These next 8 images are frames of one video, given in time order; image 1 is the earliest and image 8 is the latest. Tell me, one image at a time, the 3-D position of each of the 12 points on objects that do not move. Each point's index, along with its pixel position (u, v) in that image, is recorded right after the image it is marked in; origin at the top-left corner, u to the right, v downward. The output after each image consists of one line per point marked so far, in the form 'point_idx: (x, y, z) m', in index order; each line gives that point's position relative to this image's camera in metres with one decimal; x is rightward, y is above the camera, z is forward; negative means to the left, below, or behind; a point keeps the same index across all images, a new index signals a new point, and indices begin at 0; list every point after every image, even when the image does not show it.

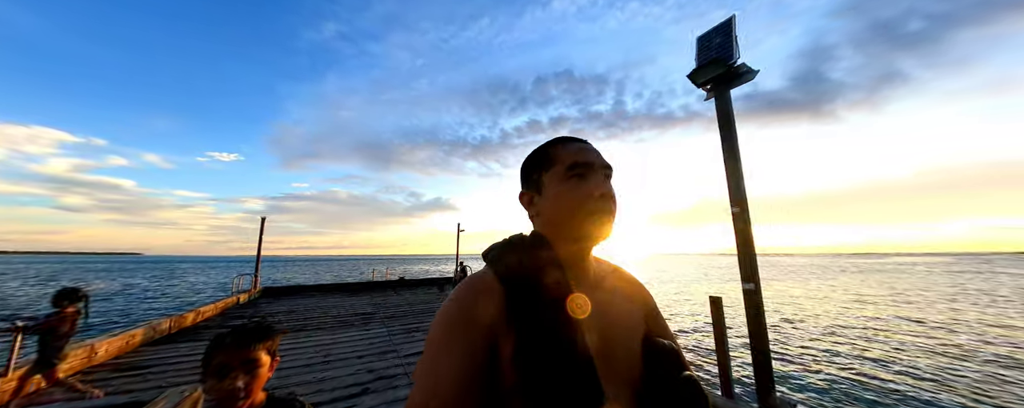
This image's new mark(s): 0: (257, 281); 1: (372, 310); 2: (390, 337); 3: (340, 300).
0: (-10.9, -3.2, +12.1) m
1: (-4.5, -3.4, +9.1) m
2: (-2.8, -2.9, +6.5) m
3: (-6.8, -3.7, +11.1) m
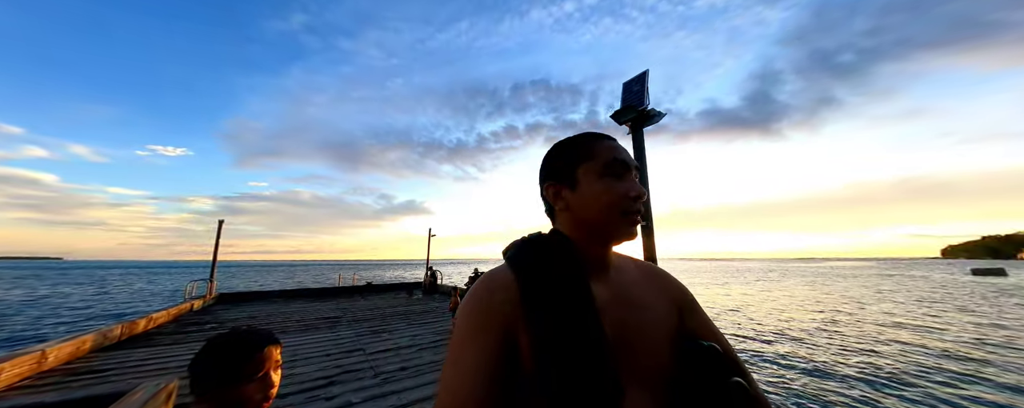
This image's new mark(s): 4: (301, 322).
0: (-12.2, -3.3, +11.6) m
1: (-5.7, -3.5, +9.2) m
2: (-3.7, -3.1, +6.8) m
3: (-8.1, -3.9, +11.0) m
4: (-6.1, -3.4, +8.3) m
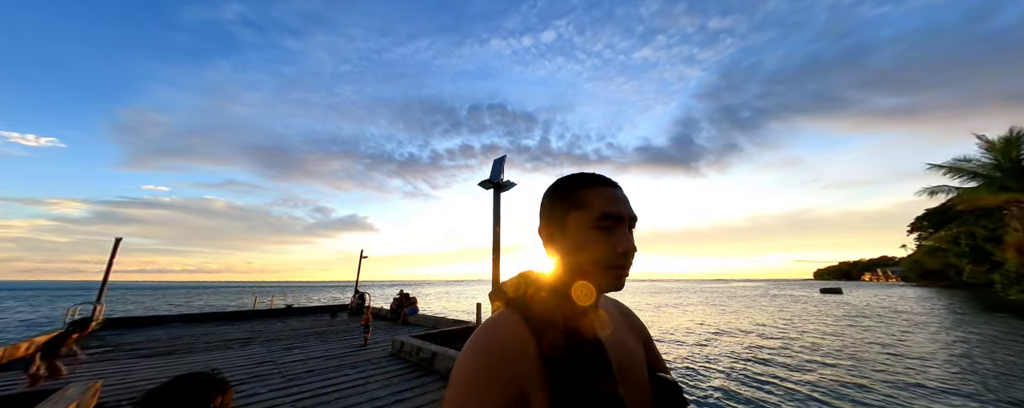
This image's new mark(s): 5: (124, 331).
0: (-15.6, -4.0, +10.7) m
1: (-8.7, -4.3, +9.5) m
2: (-6.4, -3.8, +7.4) m
3: (-11.4, -4.7, +10.7) m
4: (-9.0, -4.1, +8.5) m
5: (-13.6, -4.4, +9.9) m
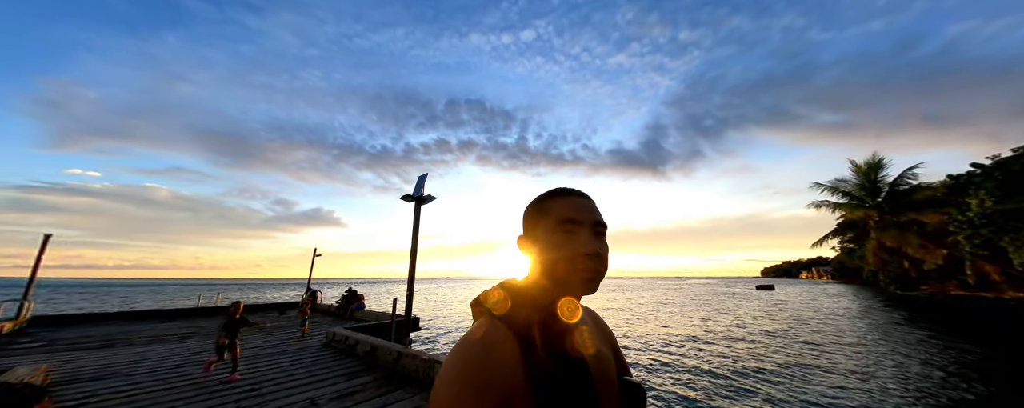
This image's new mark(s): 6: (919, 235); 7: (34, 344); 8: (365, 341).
0: (-18.1, -3.8, +10.5) m
1: (-11.2, -4.4, +9.9) m
2: (-8.7, -4.0, +8.1) m
3: (-14.0, -4.7, +11.0) m
4: (-11.4, -4.1, +8.9) m
5: (-16.1, -4.4, +9.9) m
6: (+22.7, -1.7, +15.8) m
7: (-13.8, -4.0, +8.1) m
8: (-3.8, -3.4, +7.1) m
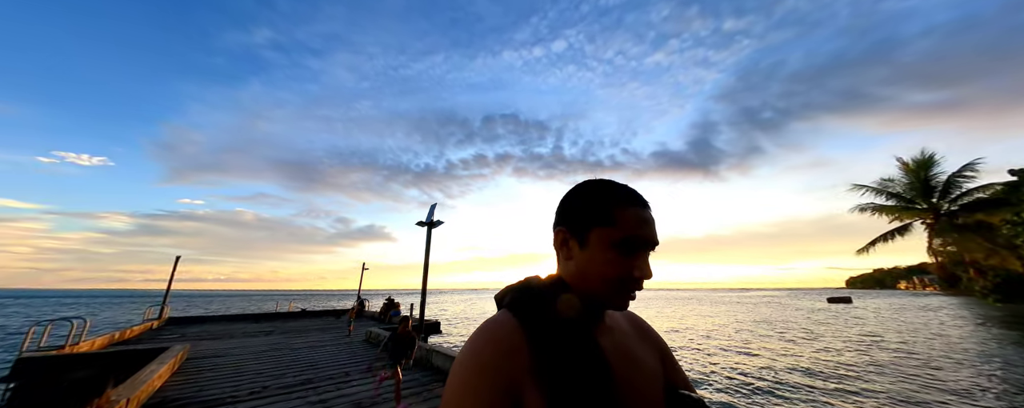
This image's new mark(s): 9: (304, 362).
0: (-17.6, -5.4, +14.4) m
1: (-10.8, -5.6, +12.8) m
2: (-8.6, -5.0, +10.6) m
3: (-13.5, -6.0, +14.2) m
4: (-11.1, -5.3, +11.8) m
5: (-15.6, -5.8, +13.5) m
6: (+23.4, -1.7, +14.0) m
7: (-13.7, -5.2, +11.4) m
8: (-3.9, -4.2, +9.0) m
9: (-5.6, -4.2, +7.6) m
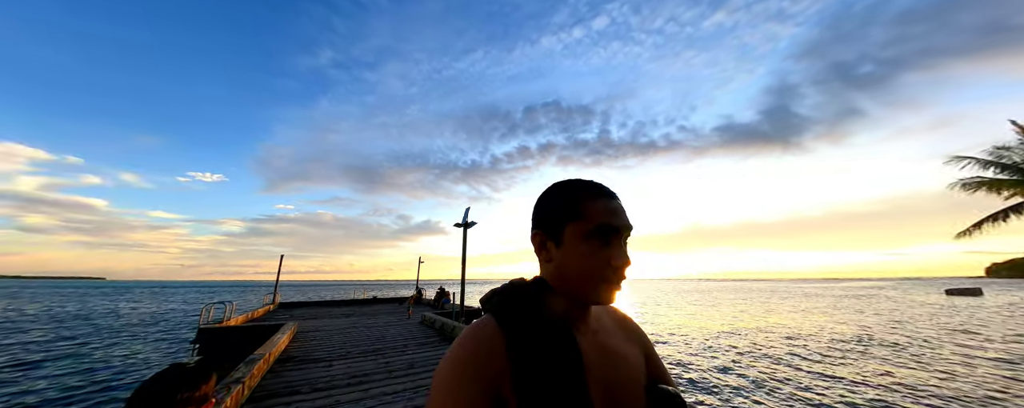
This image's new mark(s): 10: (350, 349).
0: (-15.4, -6.1, +18.4) m
1: (-8.9, -6.0, +15.7) m
2: (-7.1, -5.4, +13.2) m
3: (-11.3, -6.5, +17.6) m
4: (-9.4, -5.8, +14.8) m
5: (-13.5, -6.4, +17.3) m
6: (+24.8, -0.3, +11.1) m
7: (-12.0, -5.8, +14.8) m
8: (-2.8, -4.4, +10.8) m
9: (-4.7, -4.6, +9.8) m
10: (-4.7, -4.2, +8.2) m
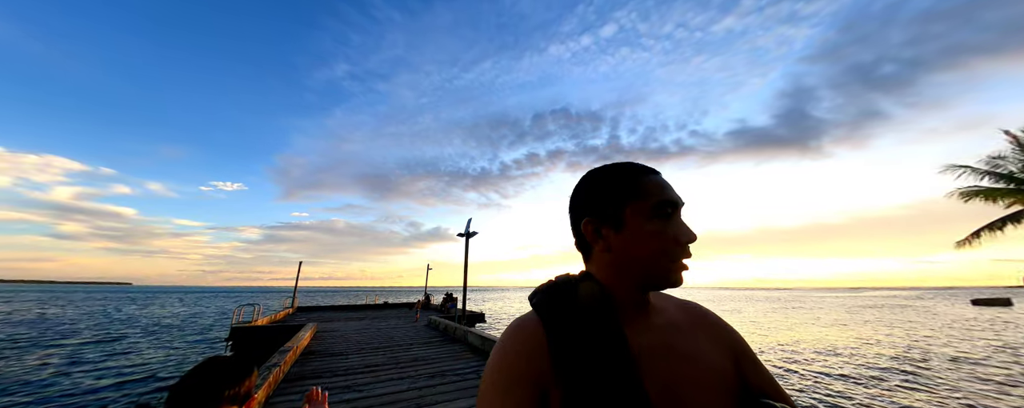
0: (-15.1, -6.8, +19.8) m
1: (-8.8, -6.6, +16.8) m
2: (-7.1, -5.9, +14.3) m
3: (-11.1, -7.2, +18.8) m
4: (-9.3, -6.4, +16.0) m
5: (-13.4, -7.1, +18.5) m
6: (+24.7, -0.7, +11.2) m
7: (-11.9, -6.5, +16.1) m
8: (-2.9, -4.9, +11.7) m
9: (-4.8, -5.0, +10.8) m
10: (-4.8, -4.6, +9.2) m
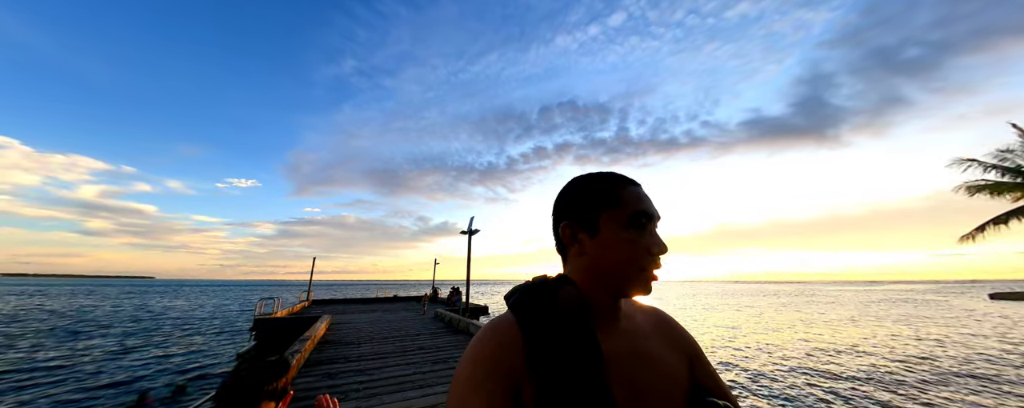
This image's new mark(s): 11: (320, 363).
0: (-14.9, -6.7, +20.8) m
1: (-8.6, -6.6, +17.8) m
2: (-7.0, -5.9, +15.1) m
3: (-10.8, -7.1, +19.8) m
4: (-9.1, -6.3, +16.9) m
5: (-13.1, -7.0, +19.5) m
6: (+24.7, -0.4, +11.0) m
7: (-11.7, -6.4, +17.0) m
8: (-2.8, -4.8, +12.5) m
9: (-4.8, -5.0, +11.5) m
10: (-4.8, -4.6, +9.9) m
11: (-4.6, -3.9, +6.9) m
